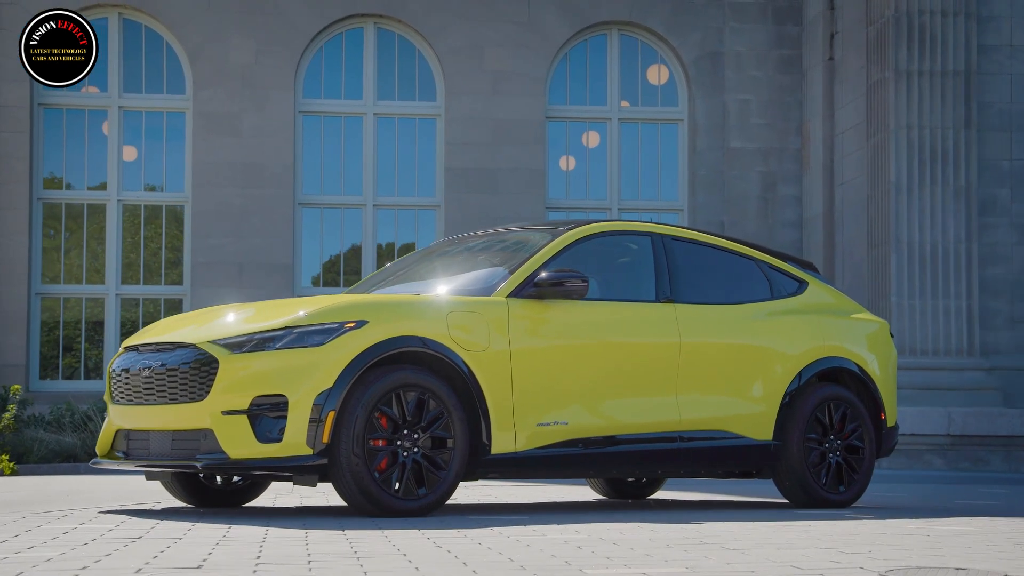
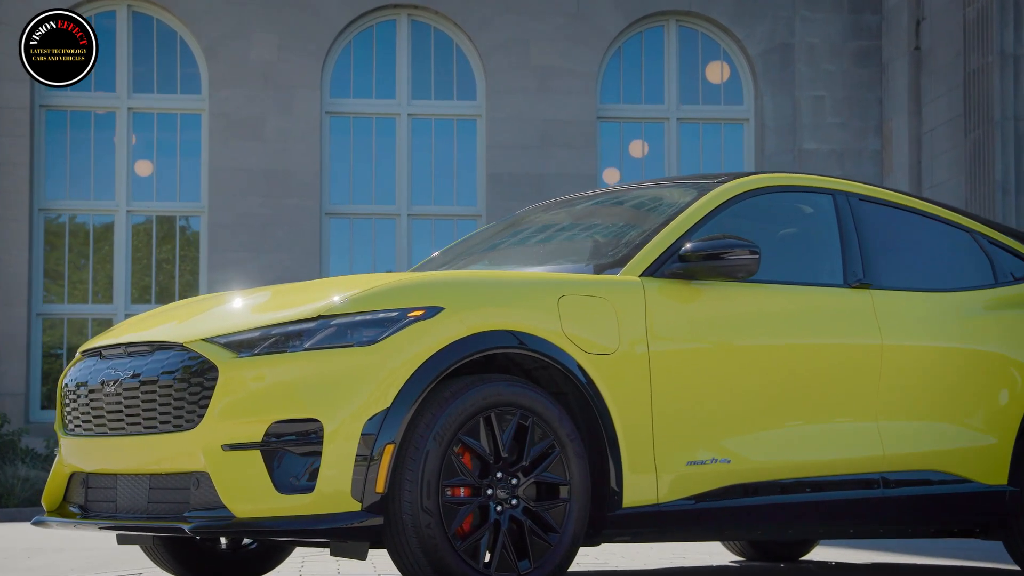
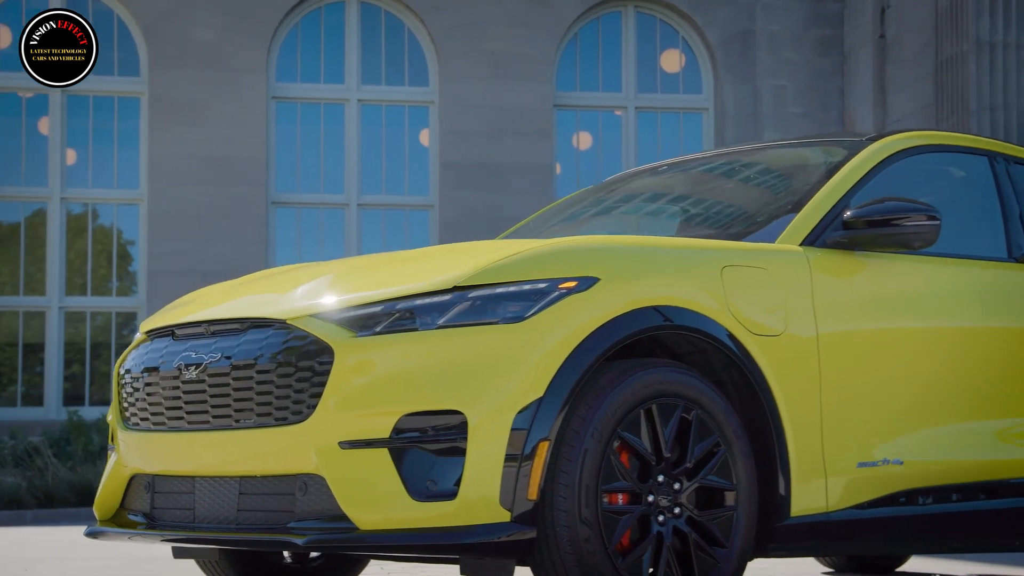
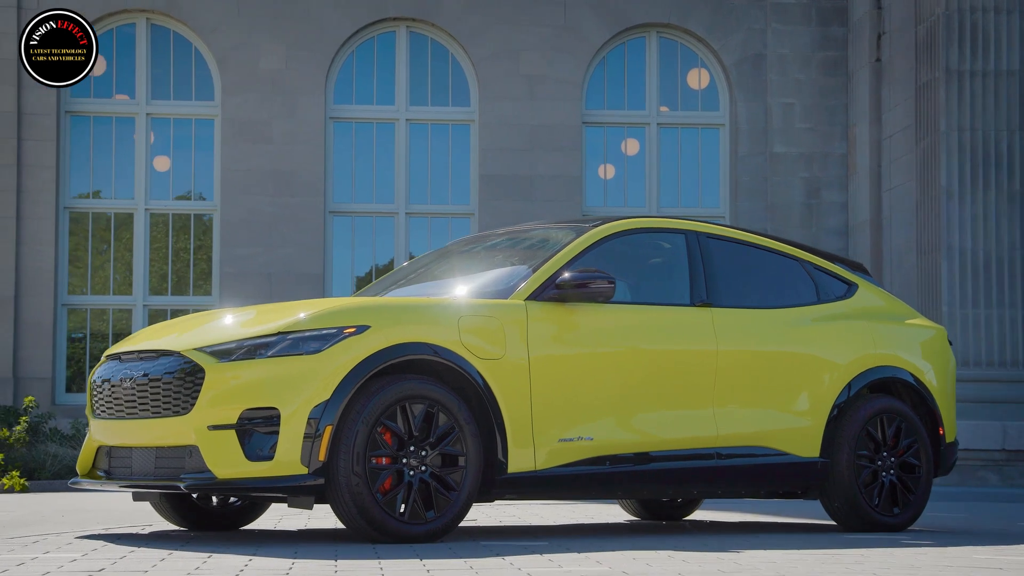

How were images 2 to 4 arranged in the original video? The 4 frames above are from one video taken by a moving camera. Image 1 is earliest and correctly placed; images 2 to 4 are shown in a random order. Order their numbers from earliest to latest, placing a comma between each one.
4, 2, 3
